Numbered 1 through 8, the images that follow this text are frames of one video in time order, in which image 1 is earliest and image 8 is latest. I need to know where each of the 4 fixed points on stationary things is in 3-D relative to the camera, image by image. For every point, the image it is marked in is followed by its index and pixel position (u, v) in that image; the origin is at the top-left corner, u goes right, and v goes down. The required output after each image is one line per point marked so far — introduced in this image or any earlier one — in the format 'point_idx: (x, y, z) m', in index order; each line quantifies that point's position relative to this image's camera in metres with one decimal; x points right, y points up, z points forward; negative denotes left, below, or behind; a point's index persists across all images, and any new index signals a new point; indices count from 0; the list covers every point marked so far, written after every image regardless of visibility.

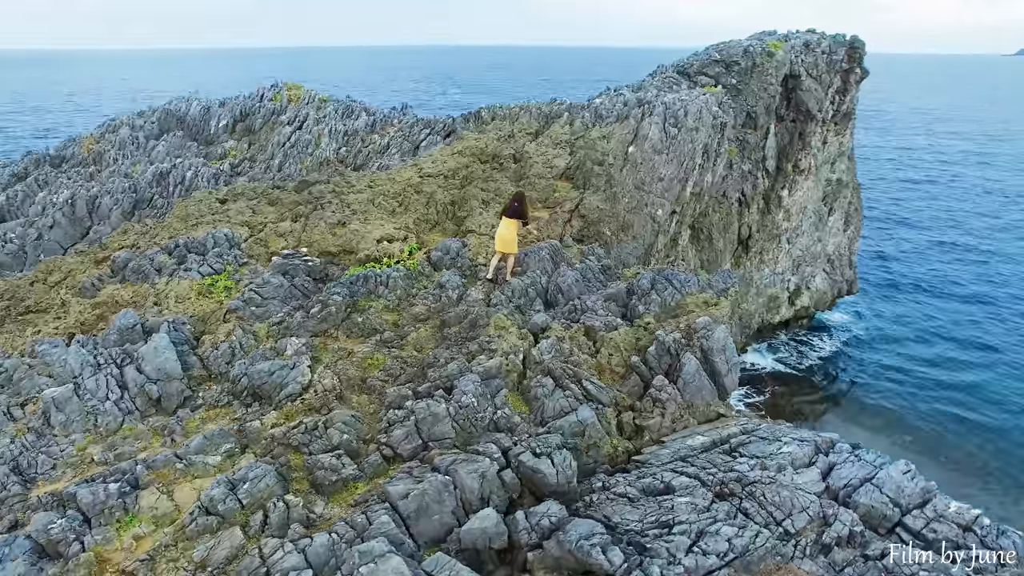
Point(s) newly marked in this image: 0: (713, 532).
0: (+2.1, -2.5, +6.4) m
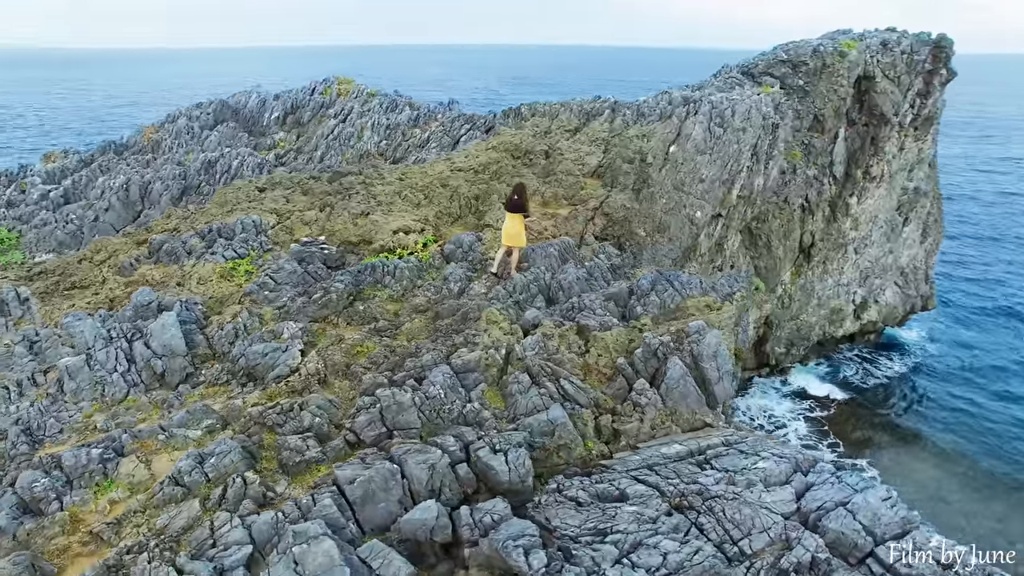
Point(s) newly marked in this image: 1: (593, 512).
0: (+1.3, -2.5, +6.1) m
1: (+0.8, -2.4, +6.6) m
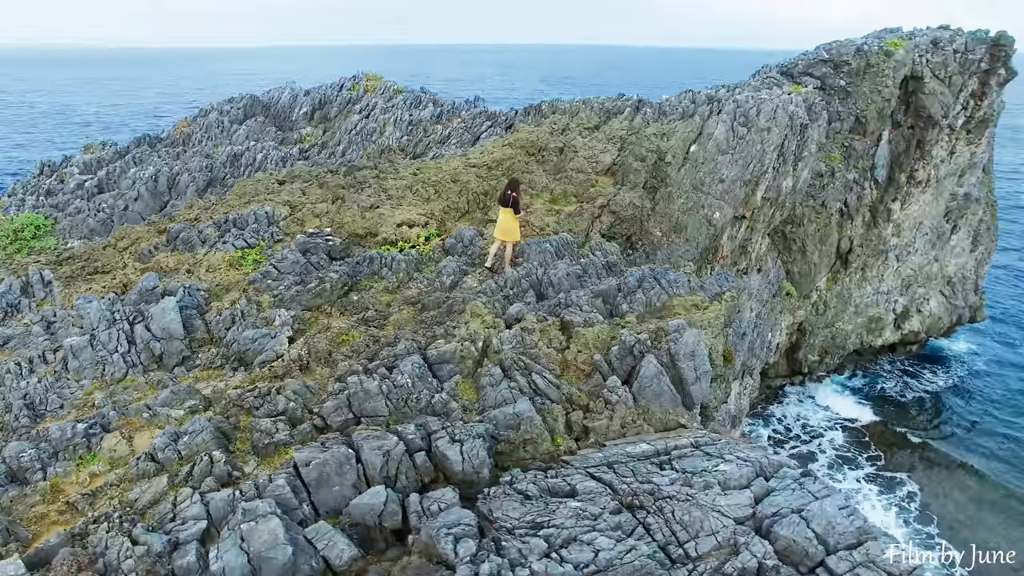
0: (+0.7, -2.5, +6.0) m
1: (+0.2, -2.3, +6.5) m
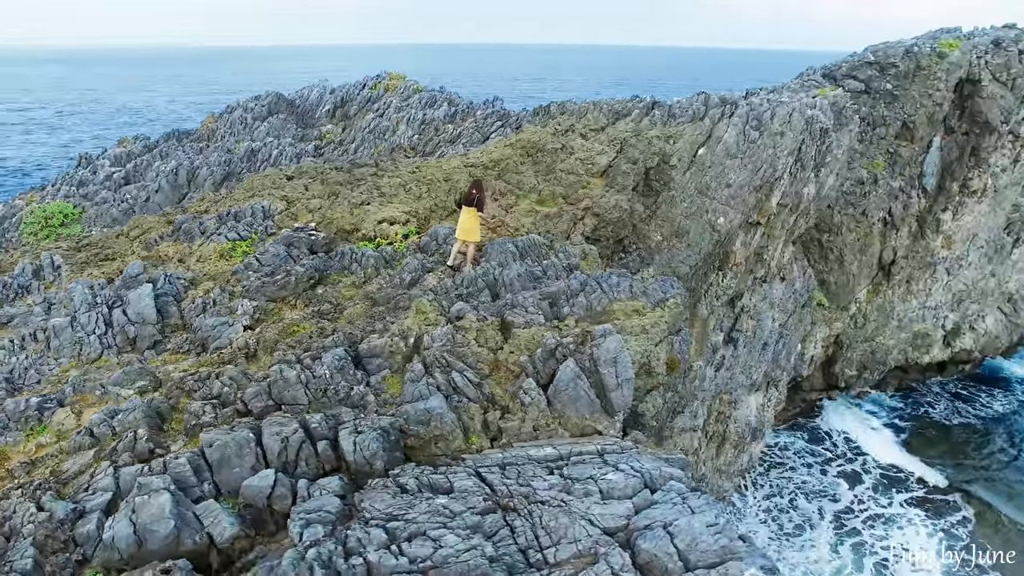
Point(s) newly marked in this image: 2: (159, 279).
0: (-0.8, -2.5, +6.1) m
1: (-1.2, -2.3, +6.7) m
2: (-7.4, +0.2, +13.1) m
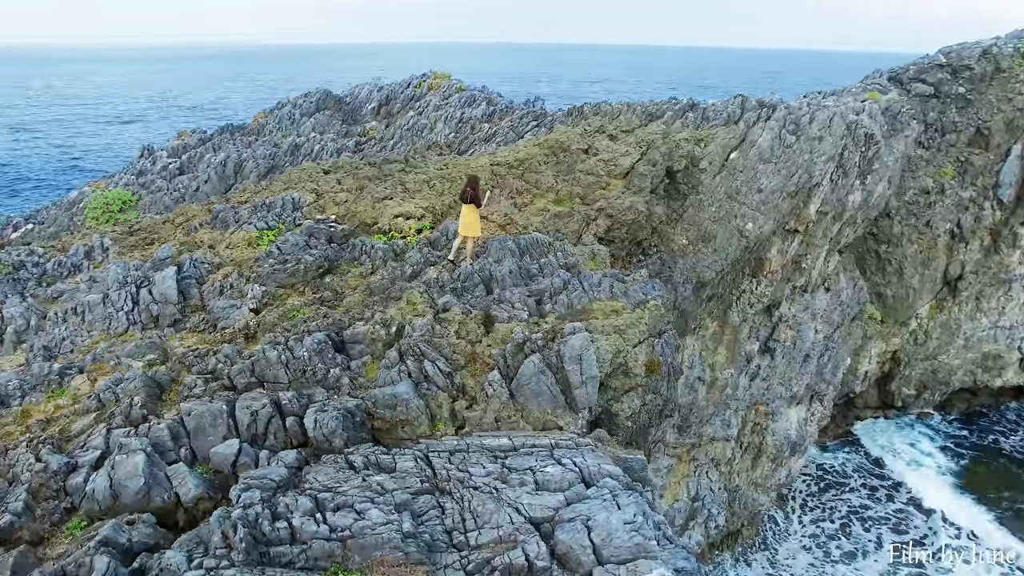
0: (-1.6, -2.3, +6.5) m
1: (-1.9, -2.2, +7.1) m
2: (-7.4, +0.6, +14.1) m
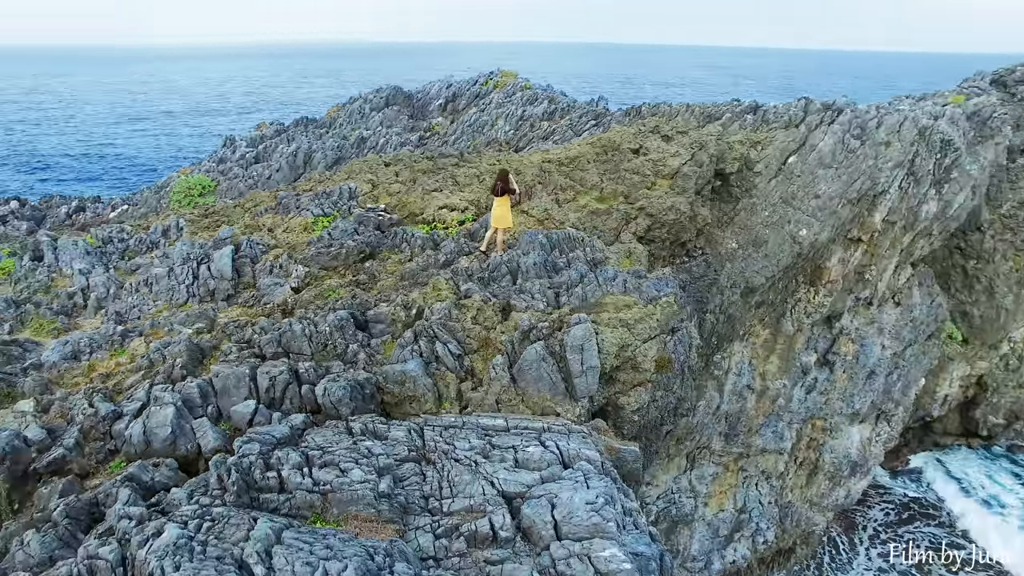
0: (-1.9, -2.1, +7.1) m
1: (-2.2, -1.9, +7.7) m
2: (-6.6, +1.1, +15.3) m
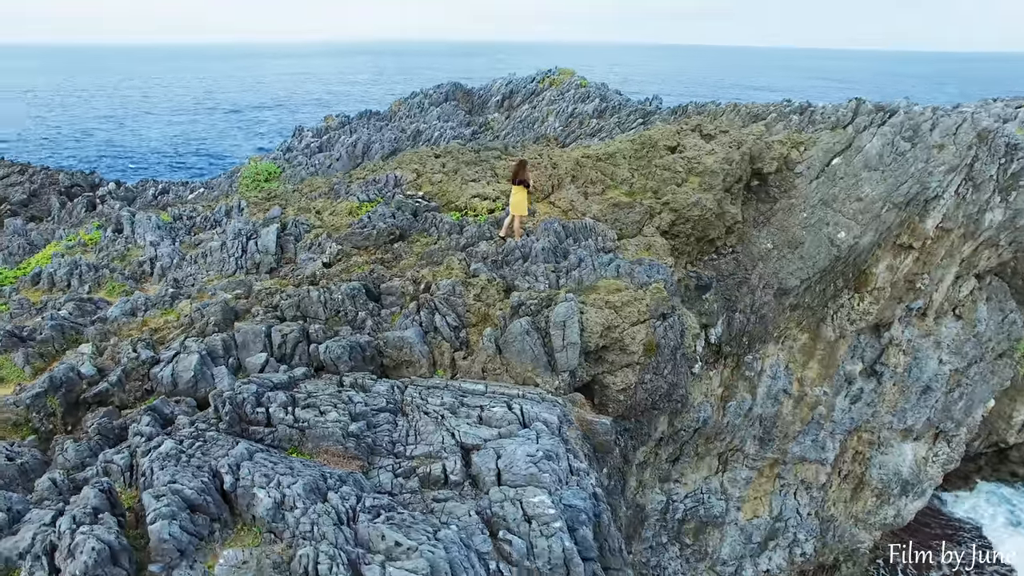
0: (-2.4, -1.6, +8.1) m
1: (-2.6, -1.4, +8.7) m
2: (-6.0, +1.8, +16.7) m
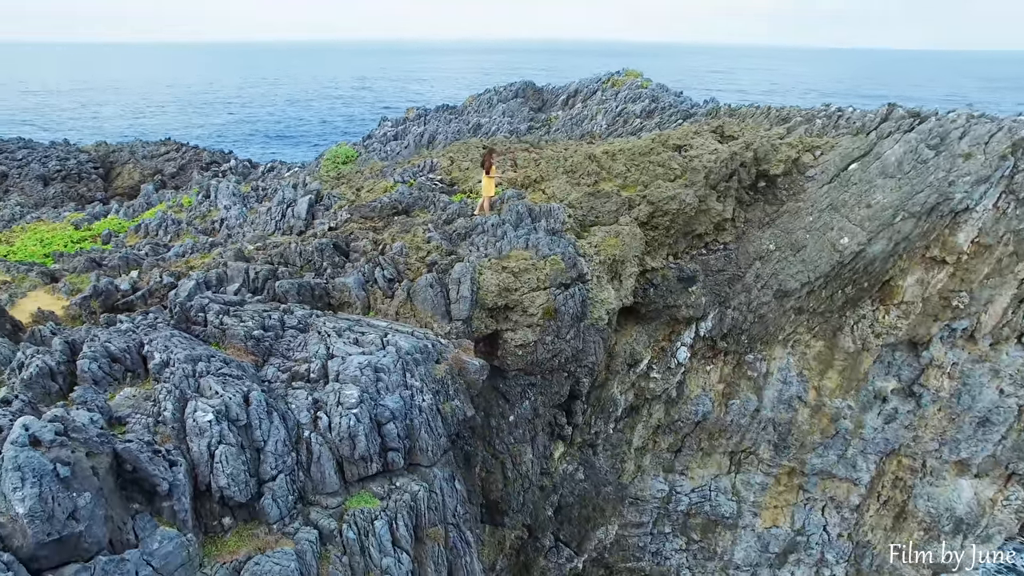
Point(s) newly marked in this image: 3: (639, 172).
0: (-4.7, -0.6, +10.9) m
1: (-4.7, -0.4, +11.5) m
2: (-6.0, +3.0, +20.1) m
3: (+4.0, +3.5, +19.2) m
